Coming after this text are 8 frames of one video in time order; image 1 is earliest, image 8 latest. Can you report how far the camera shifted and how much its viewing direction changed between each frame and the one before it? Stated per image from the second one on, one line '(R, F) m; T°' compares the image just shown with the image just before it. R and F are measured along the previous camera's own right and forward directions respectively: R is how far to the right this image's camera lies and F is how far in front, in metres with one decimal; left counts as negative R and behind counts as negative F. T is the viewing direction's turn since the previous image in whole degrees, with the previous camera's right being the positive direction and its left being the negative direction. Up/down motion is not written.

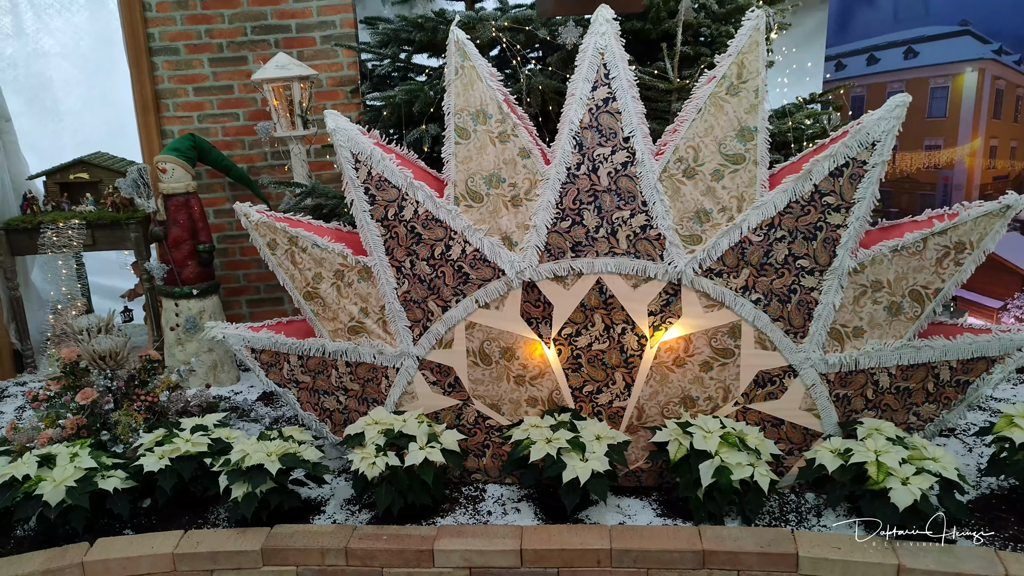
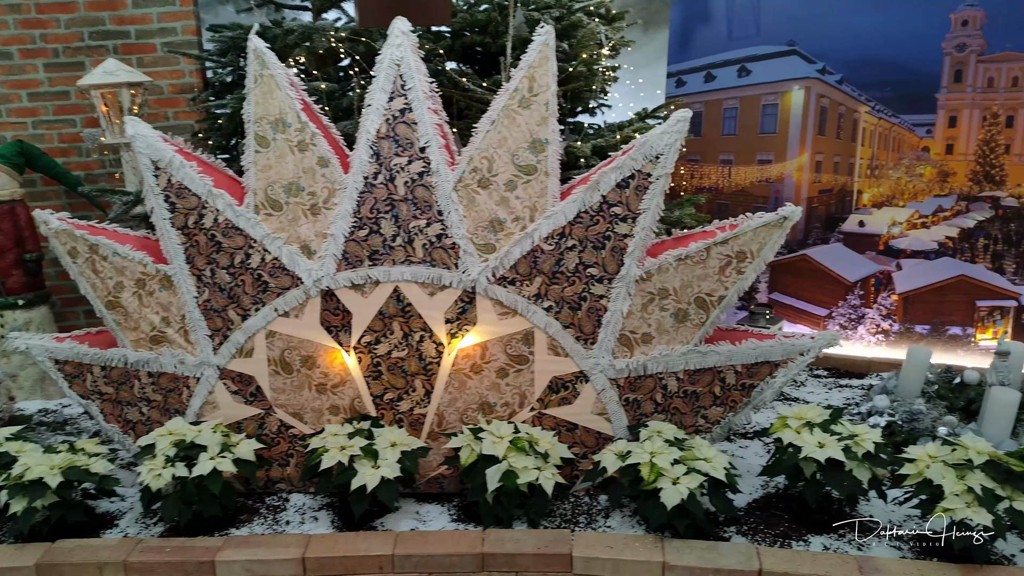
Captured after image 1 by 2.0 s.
(+0.4, 0.0) m; +4°
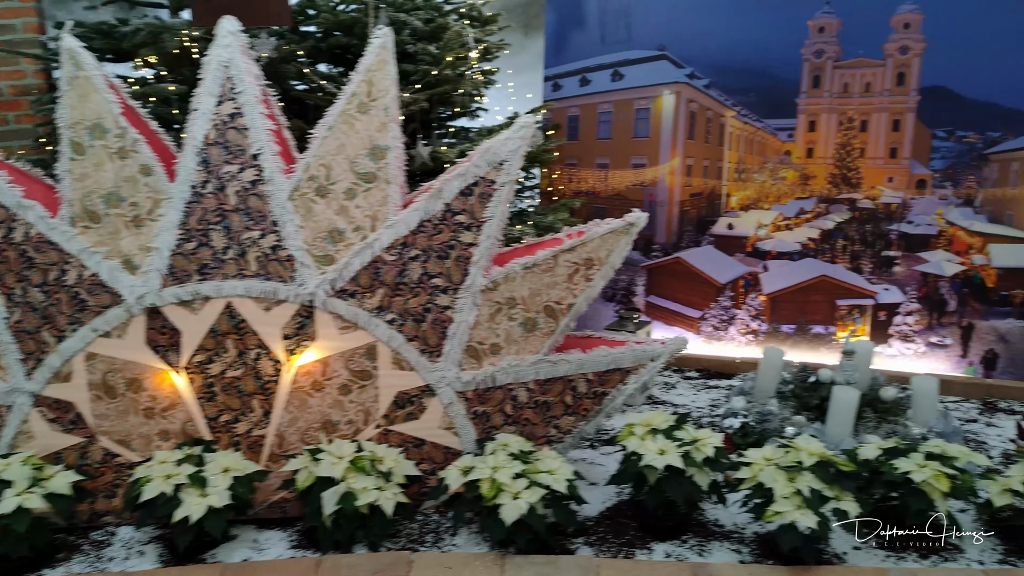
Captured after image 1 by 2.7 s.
(+0.2, +0.1) m; +6°
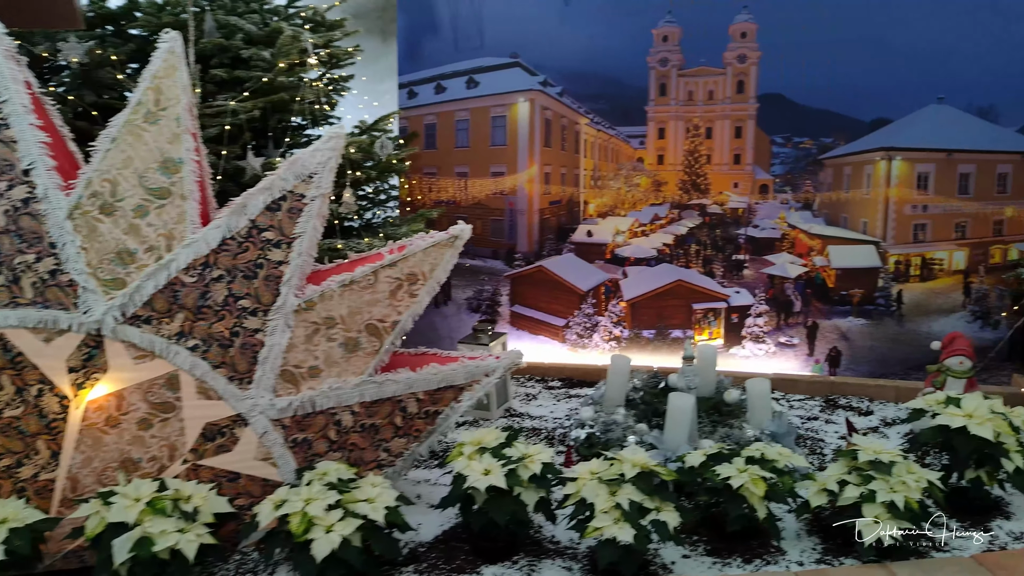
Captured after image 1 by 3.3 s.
(+0.2, +0.1) m; +7°
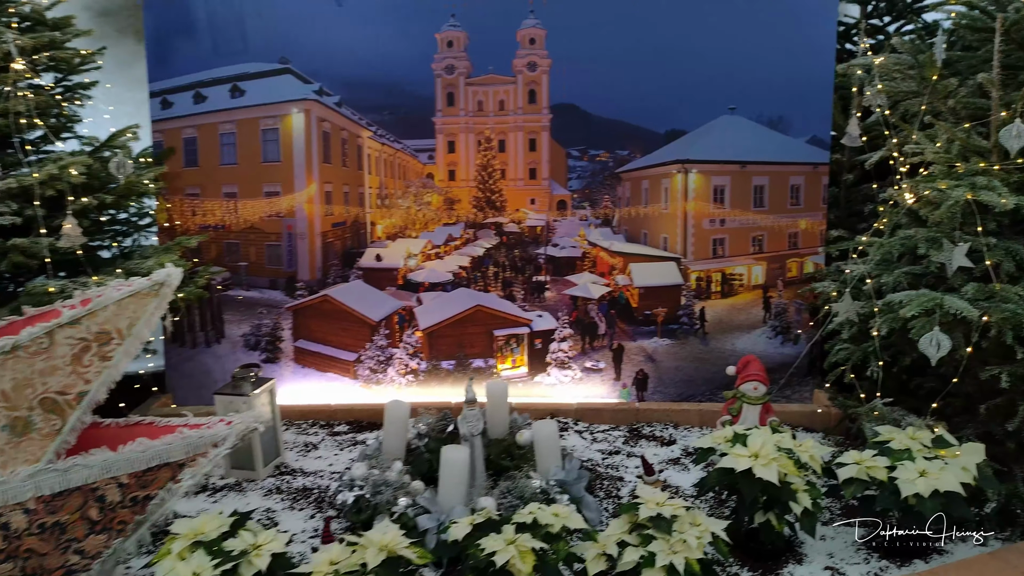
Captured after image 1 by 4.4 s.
(+0.3, +0.3) m; +10°
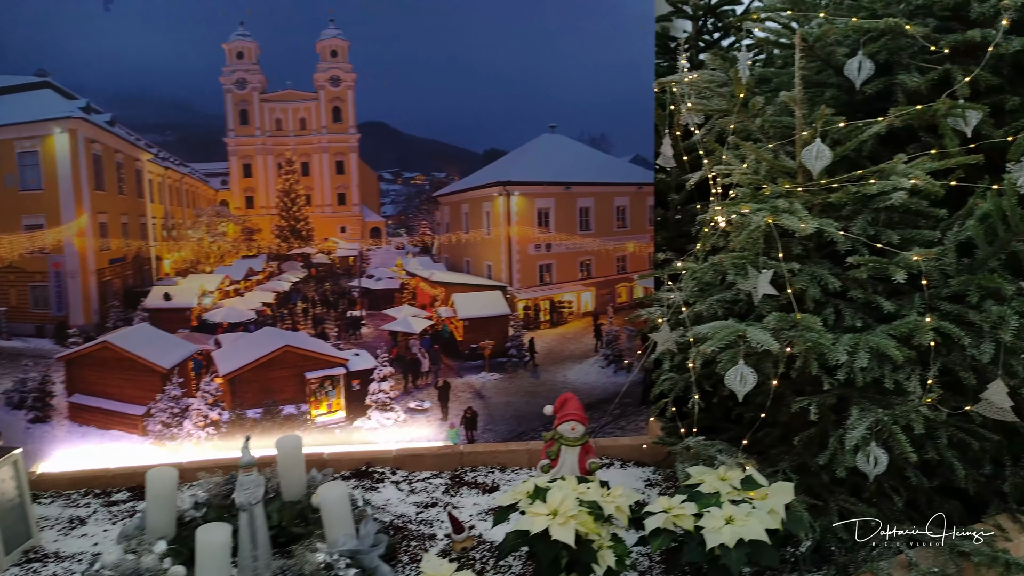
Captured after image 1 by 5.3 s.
(+0.3, +0.2) m; +7°
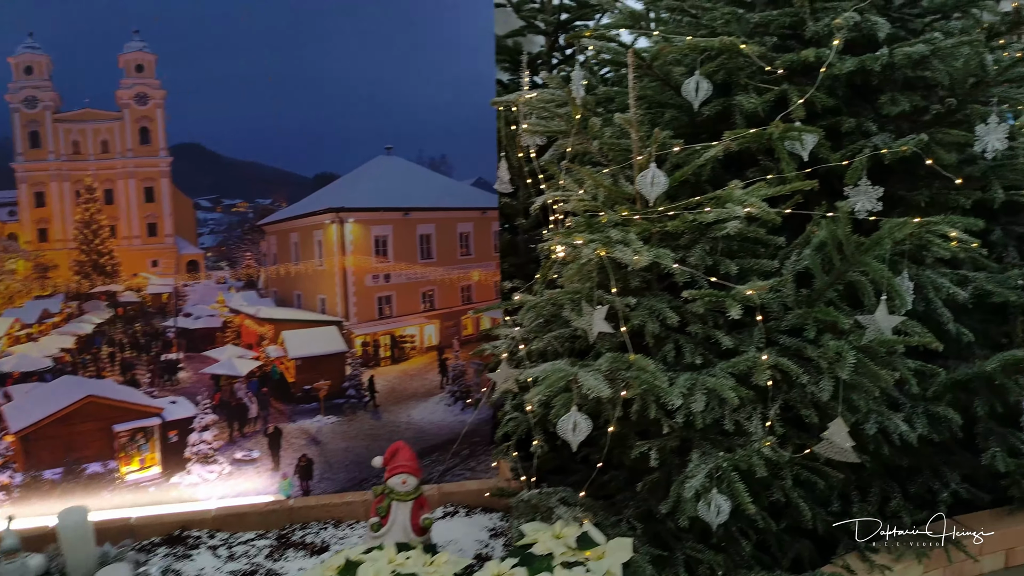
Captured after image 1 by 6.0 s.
(+0.3, +0.2) m; +6°
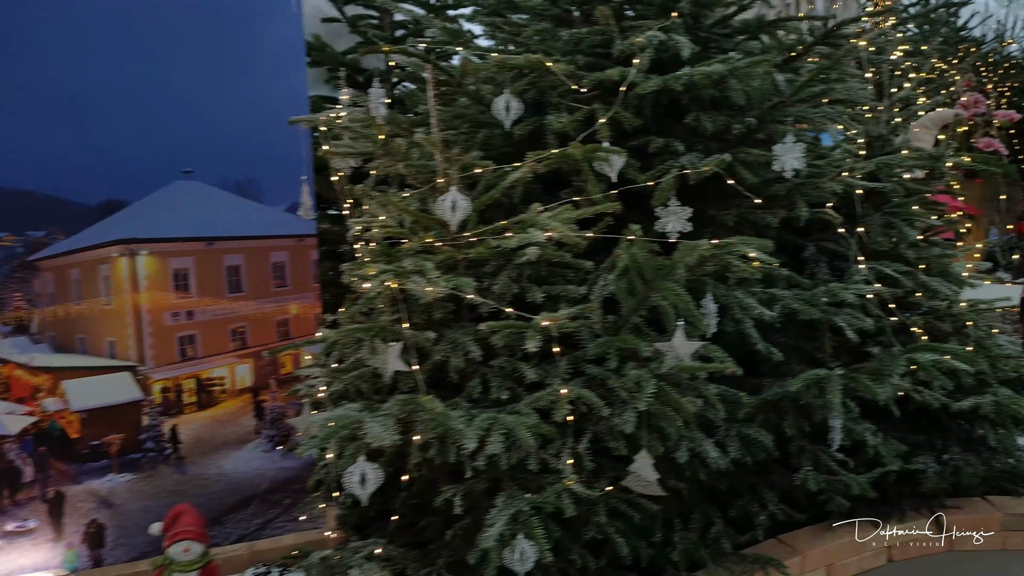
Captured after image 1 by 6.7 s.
(+0.2, +0.1) m; +8°
